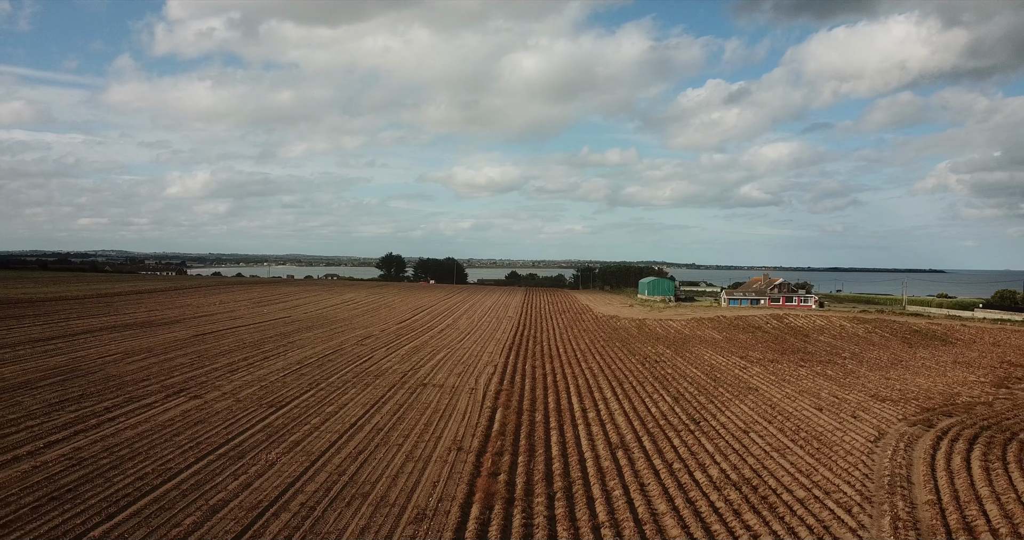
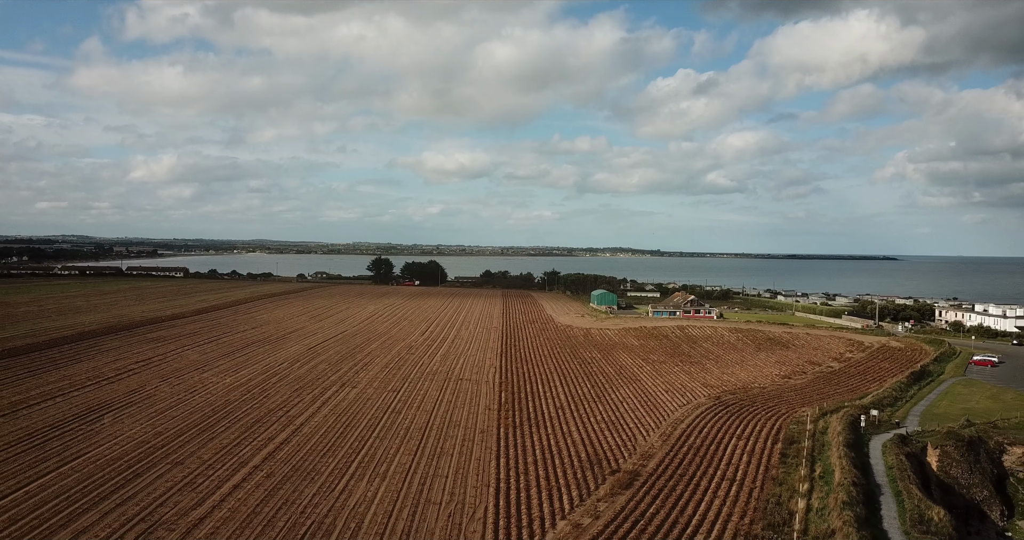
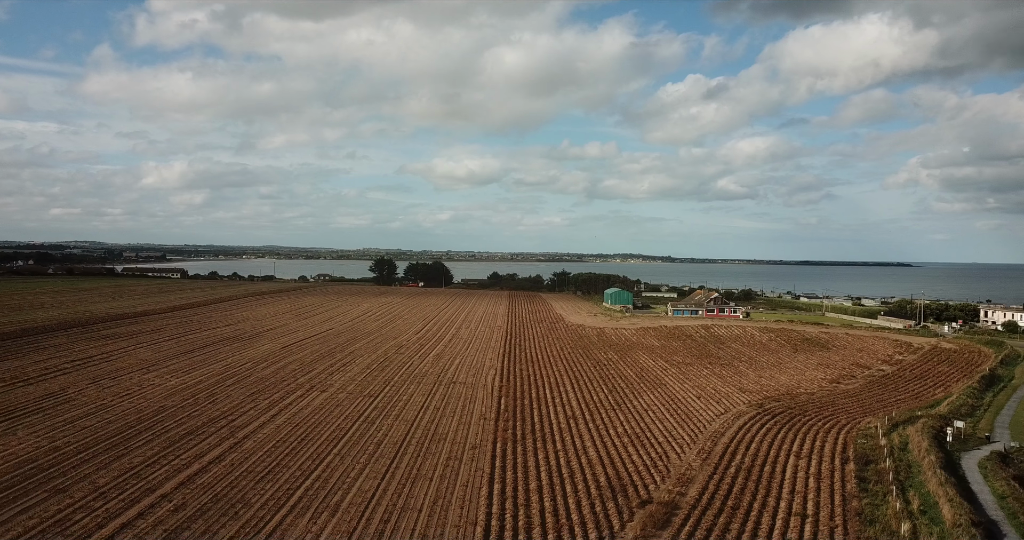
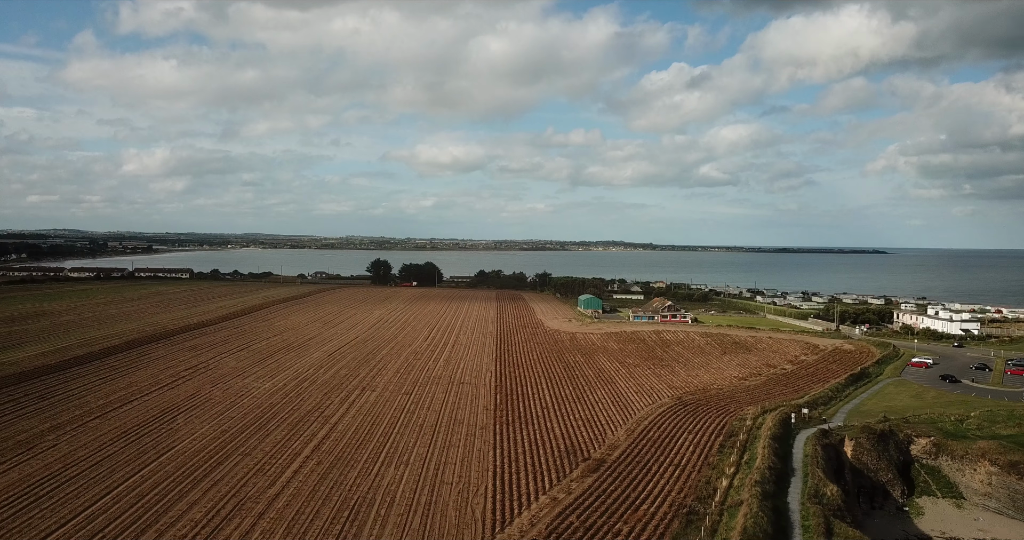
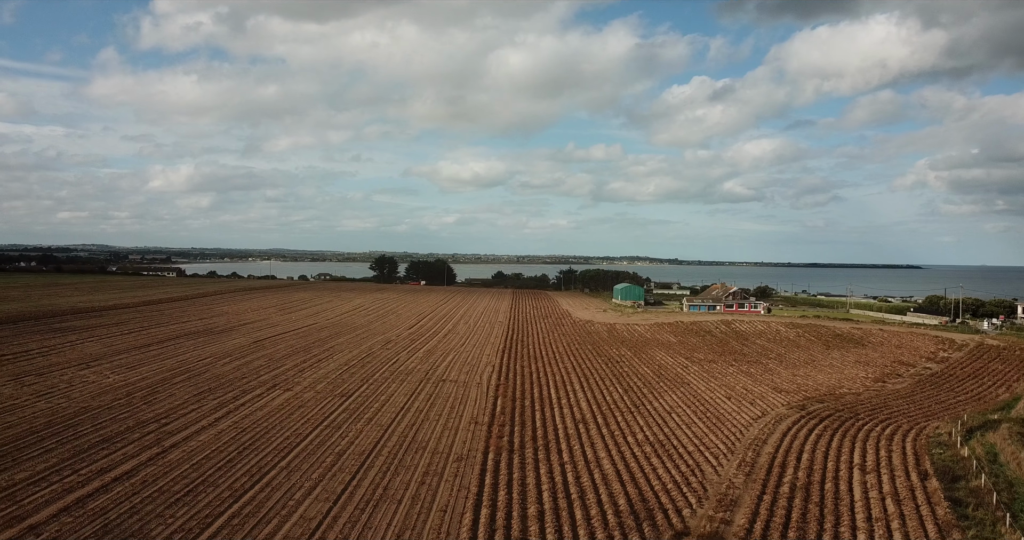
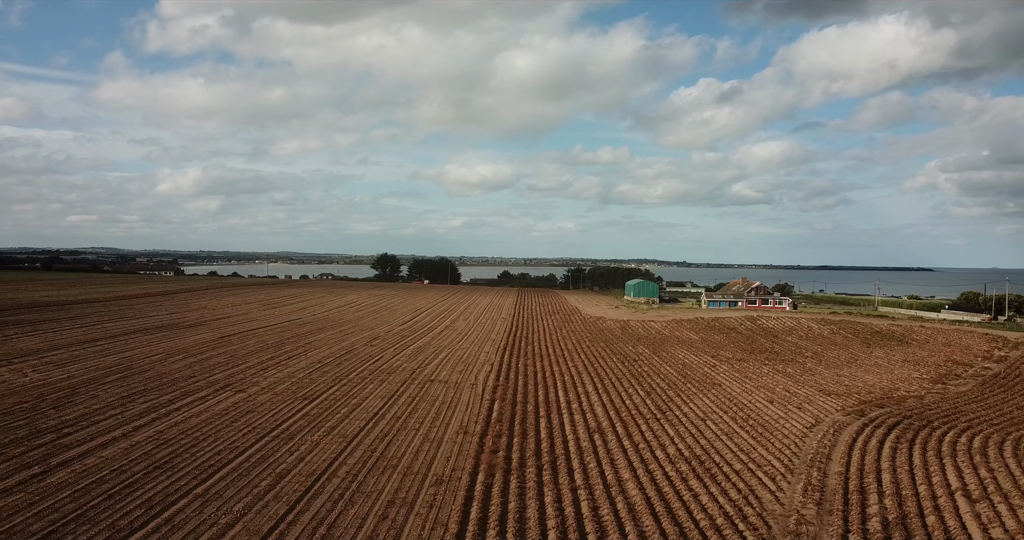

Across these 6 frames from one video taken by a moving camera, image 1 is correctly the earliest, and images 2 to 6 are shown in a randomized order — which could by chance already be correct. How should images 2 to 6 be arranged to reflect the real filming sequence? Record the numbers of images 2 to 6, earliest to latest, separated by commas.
6, 5, 3, 2, 4
